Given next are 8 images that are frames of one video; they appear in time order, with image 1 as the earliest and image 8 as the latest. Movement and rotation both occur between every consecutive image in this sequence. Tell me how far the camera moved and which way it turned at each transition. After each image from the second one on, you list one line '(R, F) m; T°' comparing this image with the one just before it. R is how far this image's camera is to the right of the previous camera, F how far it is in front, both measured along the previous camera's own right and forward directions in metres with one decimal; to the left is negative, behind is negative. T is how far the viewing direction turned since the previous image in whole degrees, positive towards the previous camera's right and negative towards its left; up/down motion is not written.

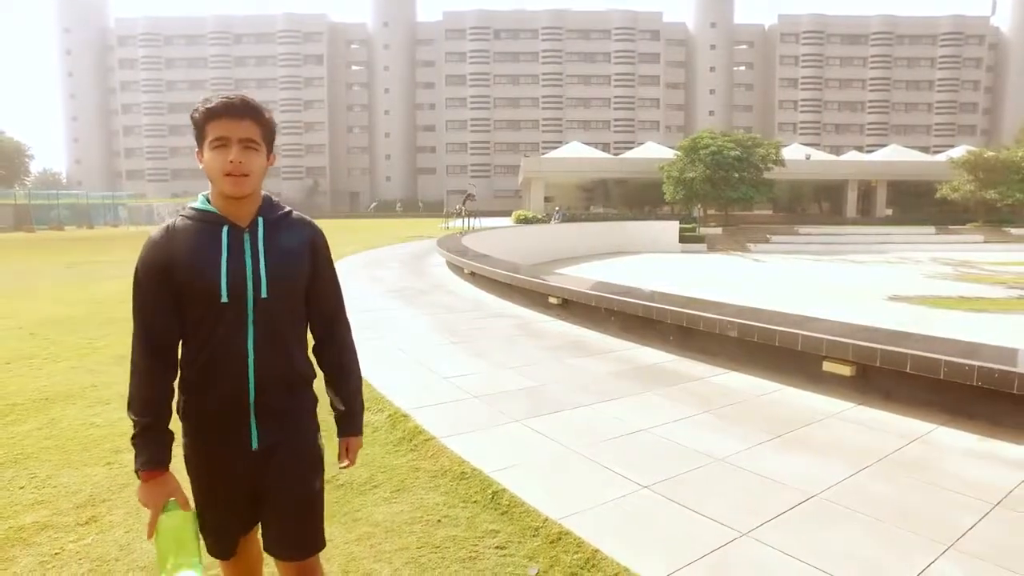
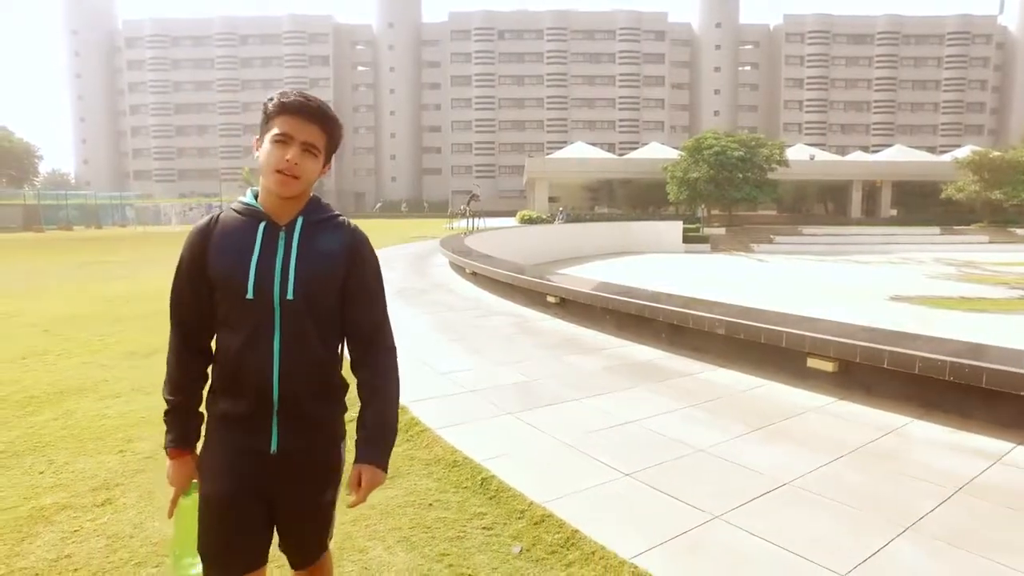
(+0.1, -0.2) m; 0°
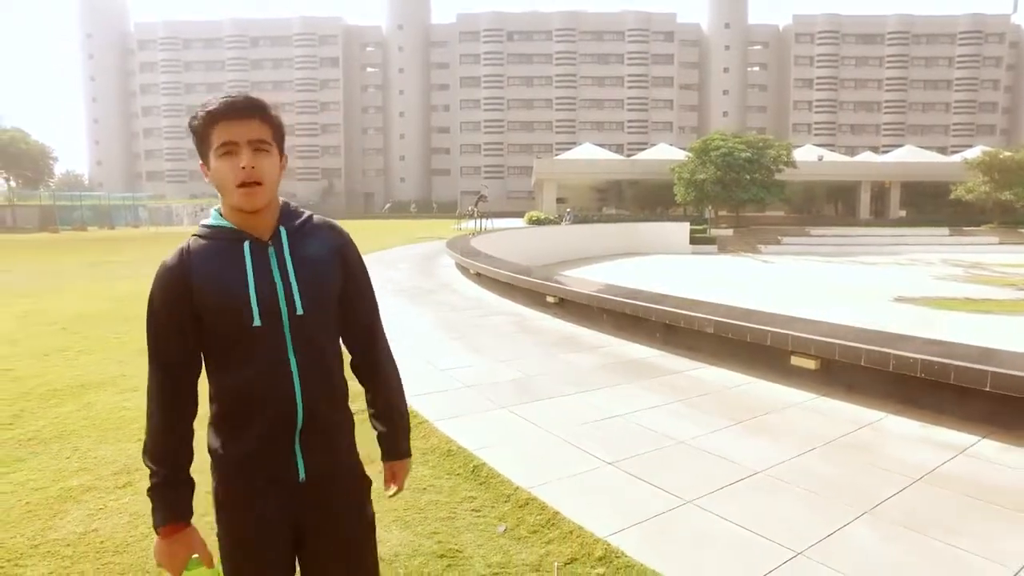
(+0.1, -0.2) m; -1°
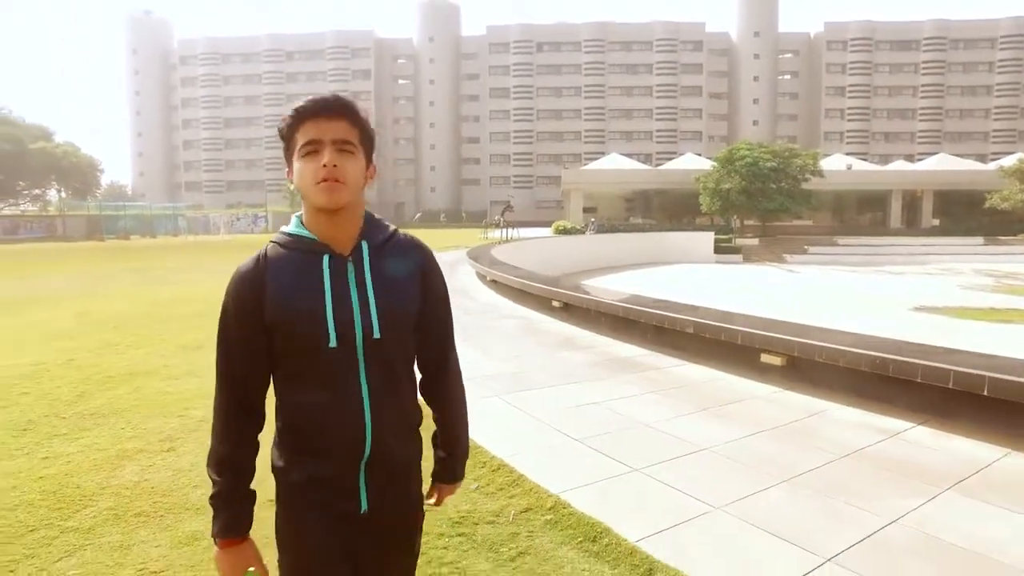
(+0.3, -0.6) m; -3°
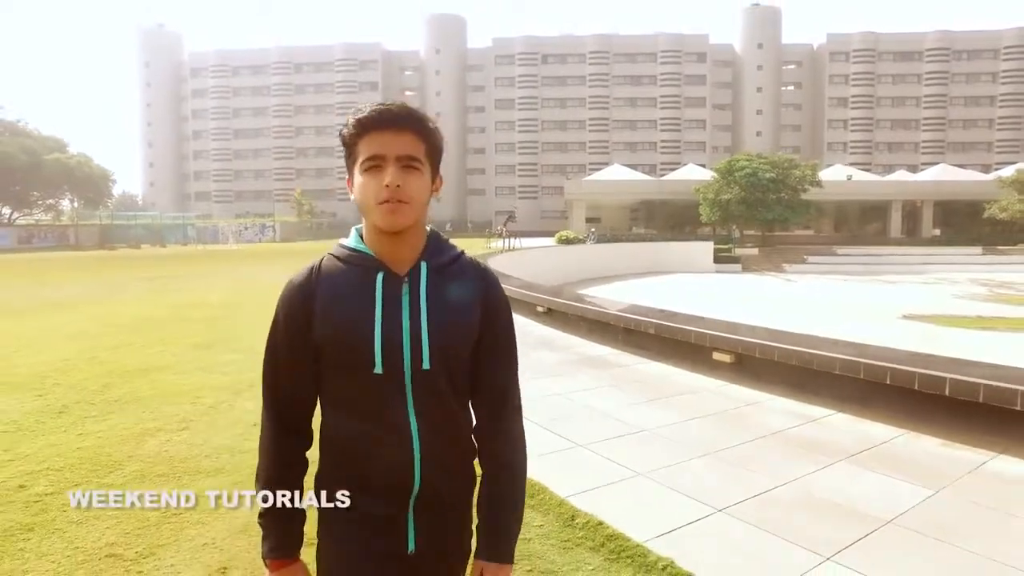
(+0.3, -0.6) m; -1°
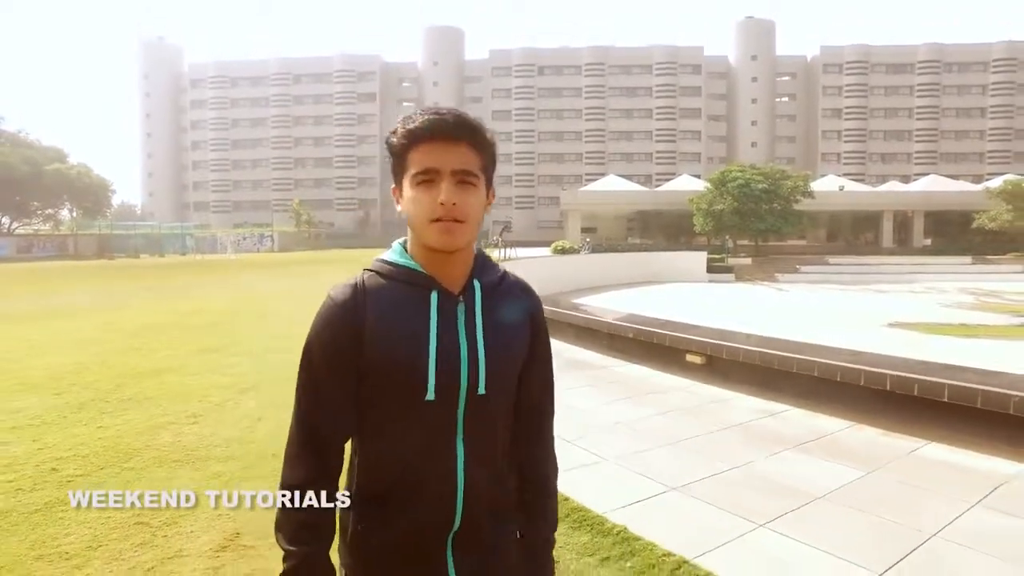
(+0.1, -0.4) m; 0°
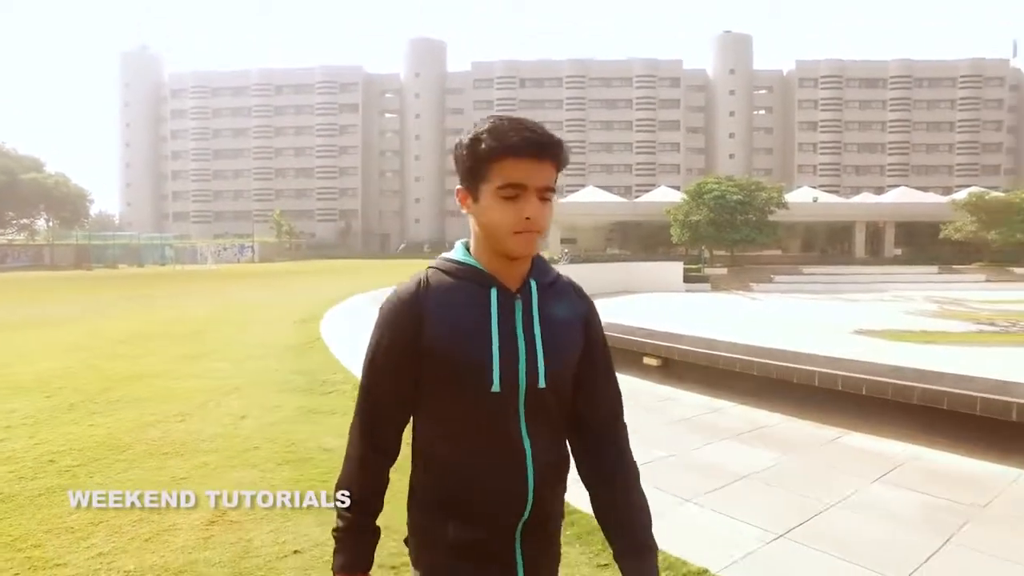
(+0.1, -0.4) m; +2°
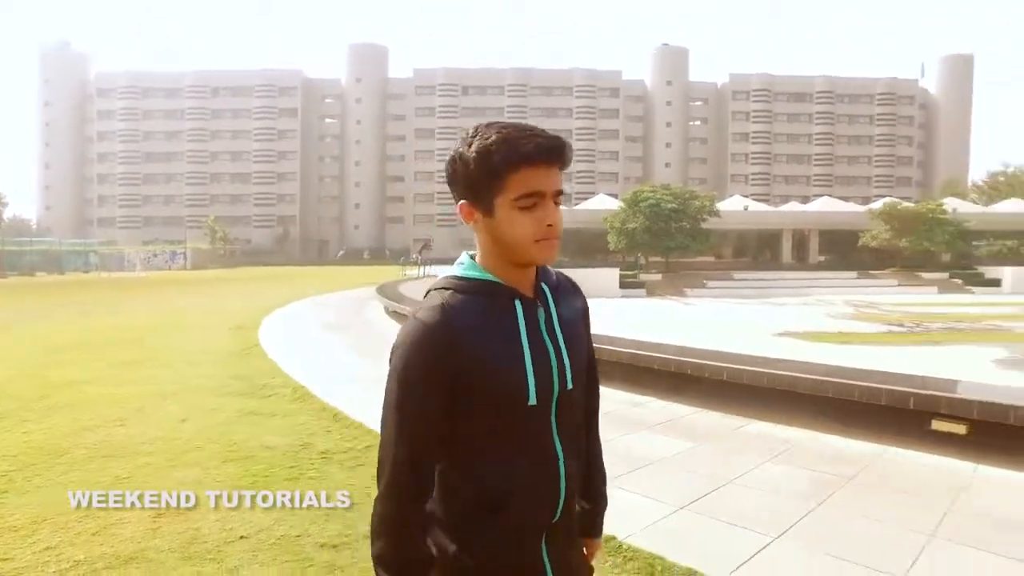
(+0.1, -0.3) m; +5°
